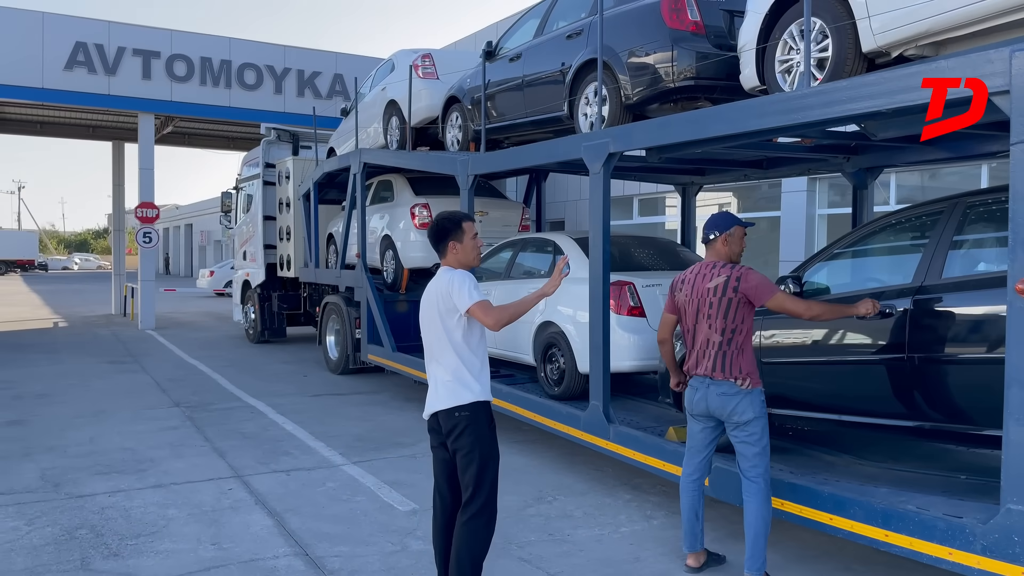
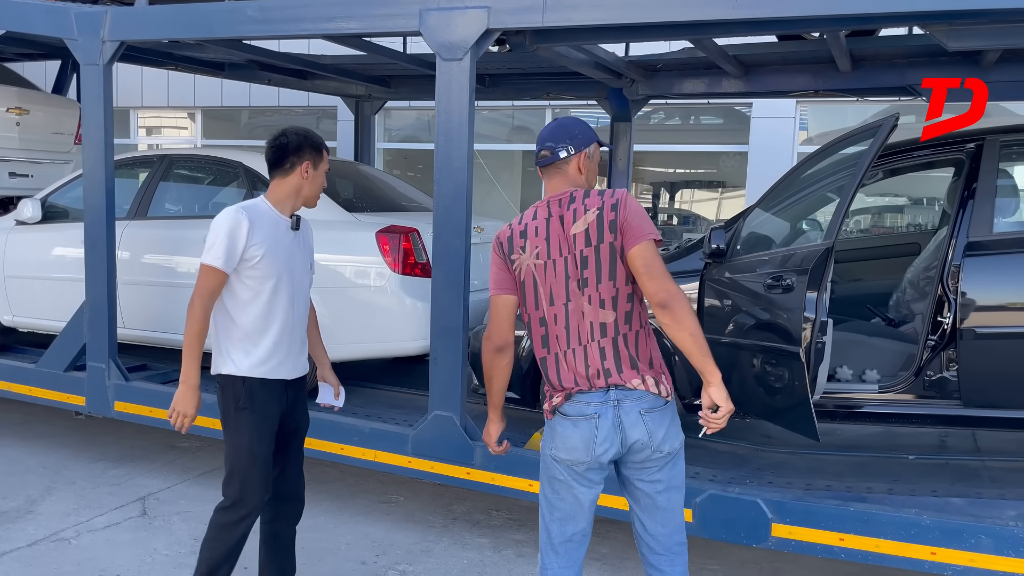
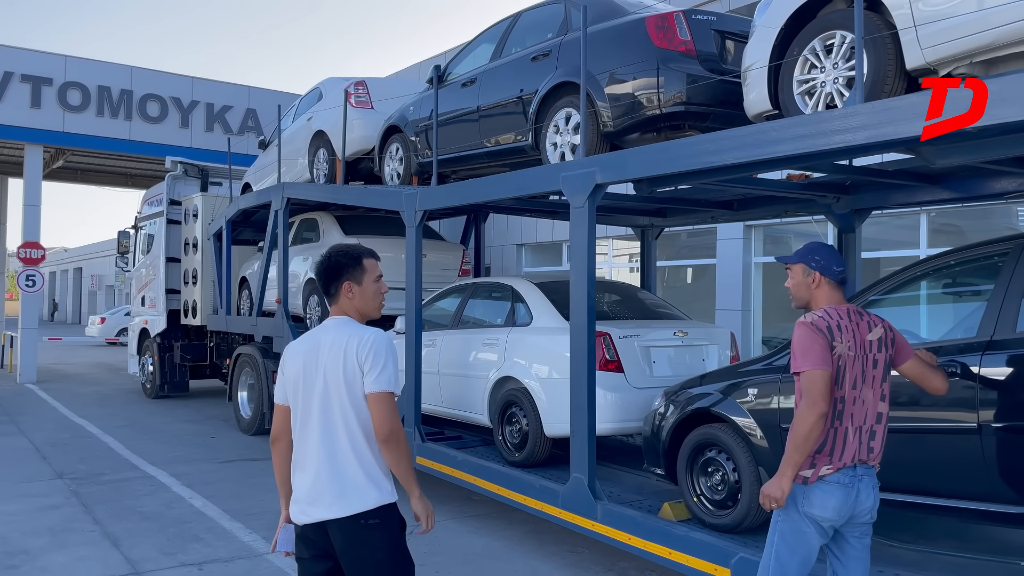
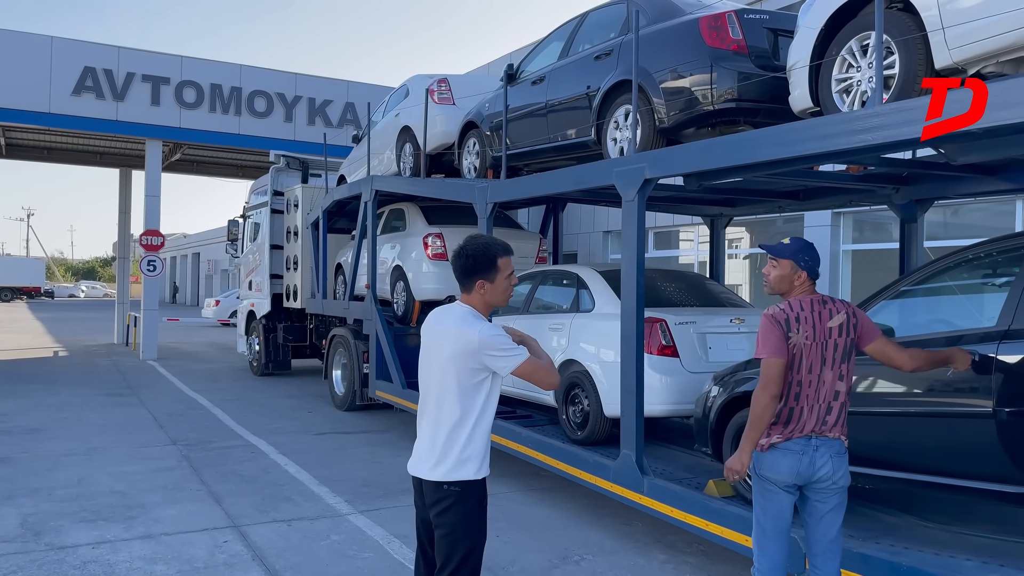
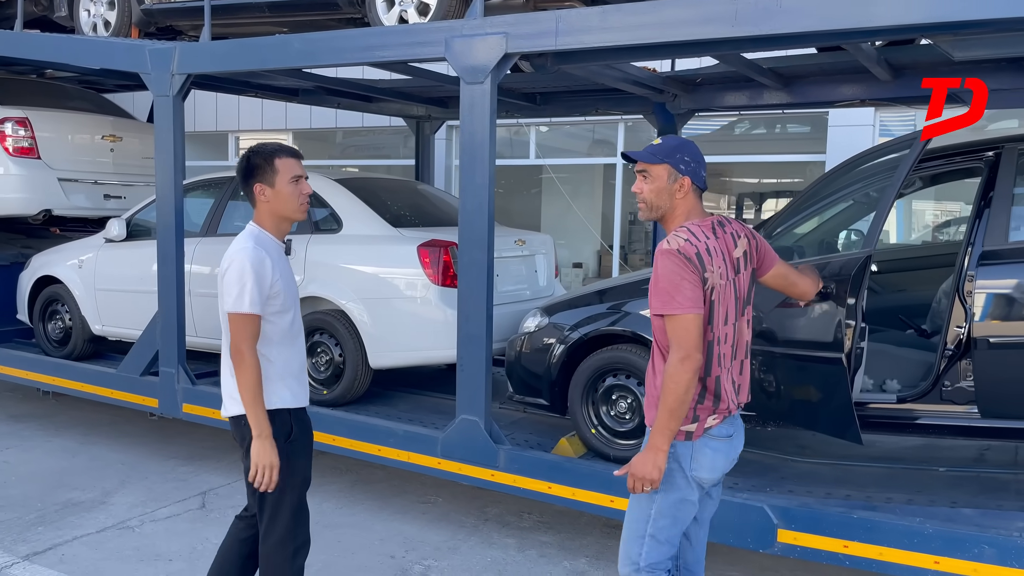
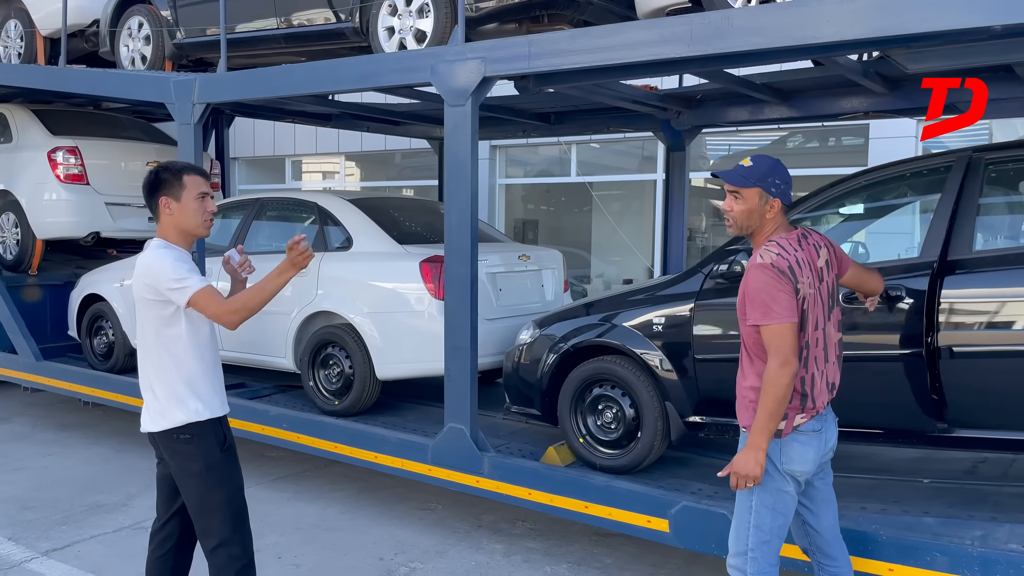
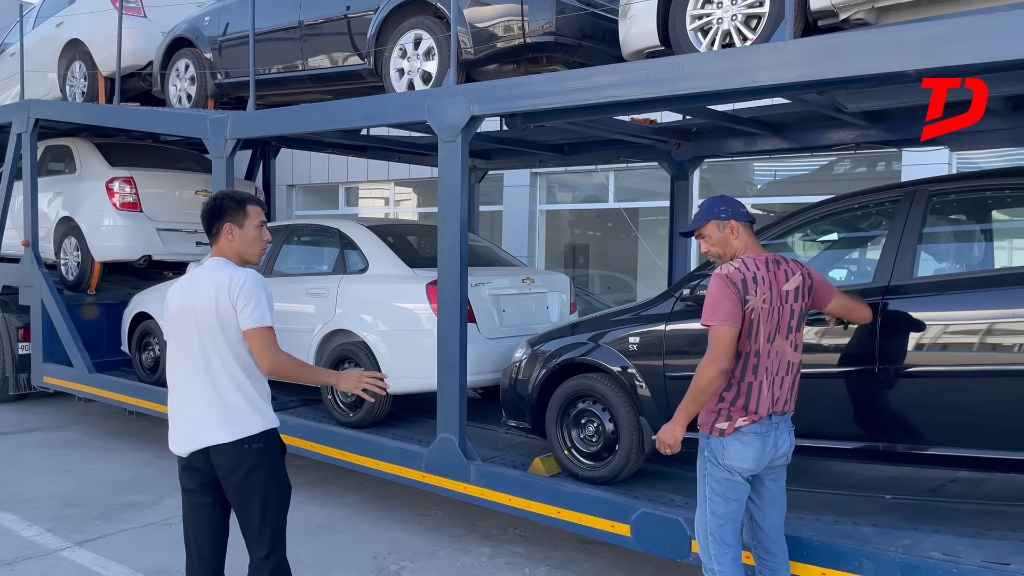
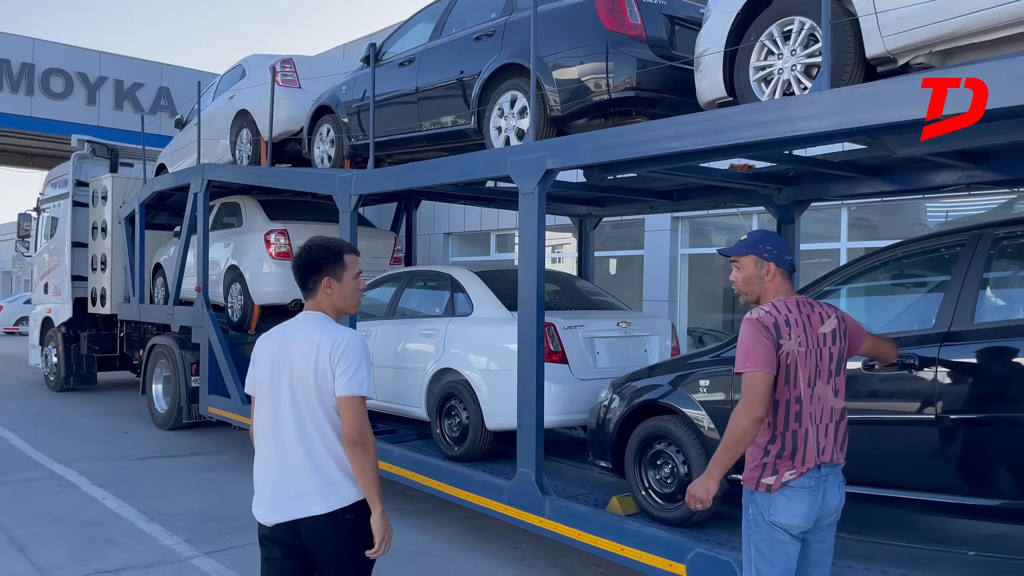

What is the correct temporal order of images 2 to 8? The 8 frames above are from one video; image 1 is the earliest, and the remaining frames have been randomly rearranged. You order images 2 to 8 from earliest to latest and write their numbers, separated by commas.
4, 3, 8, 7, 6, 5, 2
